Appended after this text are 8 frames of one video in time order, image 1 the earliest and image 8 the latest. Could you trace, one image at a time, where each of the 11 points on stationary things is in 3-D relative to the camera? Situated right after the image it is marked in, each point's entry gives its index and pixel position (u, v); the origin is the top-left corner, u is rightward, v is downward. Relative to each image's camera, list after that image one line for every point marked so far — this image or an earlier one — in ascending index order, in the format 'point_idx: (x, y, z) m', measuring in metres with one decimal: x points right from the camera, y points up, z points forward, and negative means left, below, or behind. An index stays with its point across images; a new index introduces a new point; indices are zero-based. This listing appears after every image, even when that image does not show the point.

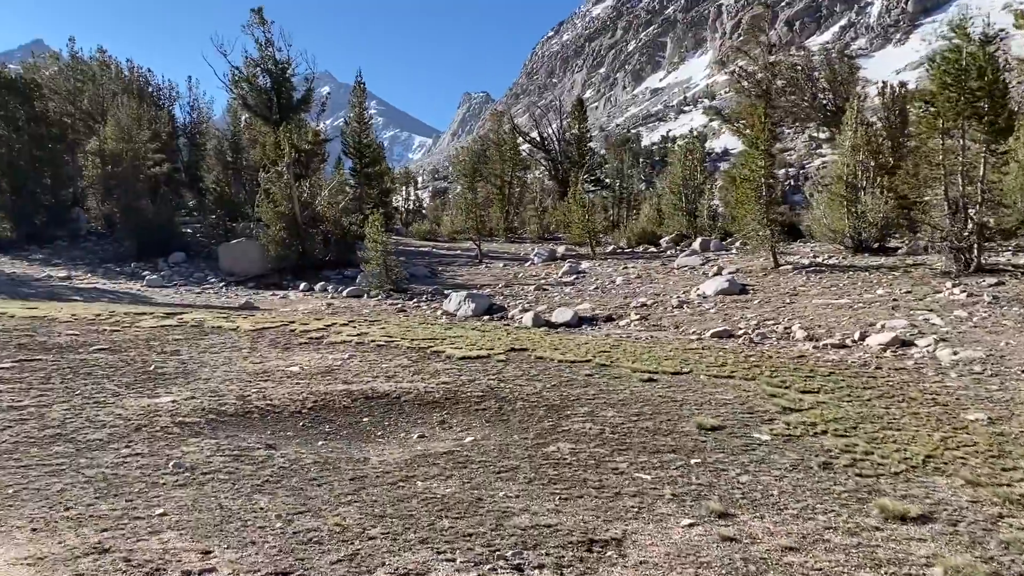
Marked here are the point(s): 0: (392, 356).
0: (-1.7, -1.0, +12.5) m
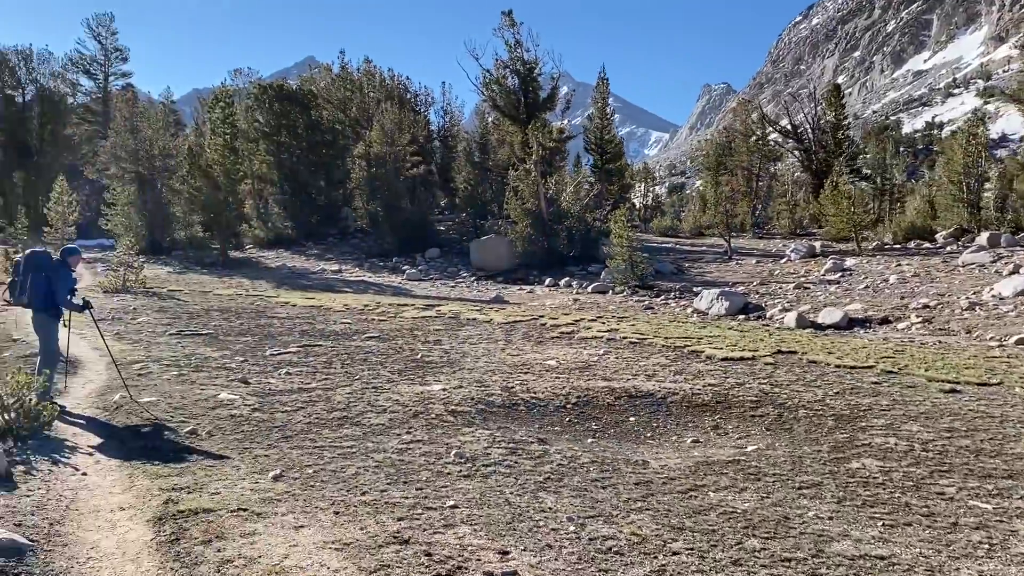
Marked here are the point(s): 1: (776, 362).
0: (+1.9, -0.9, +12.0) m
1: (+3.4, -0.9, +11.0) m
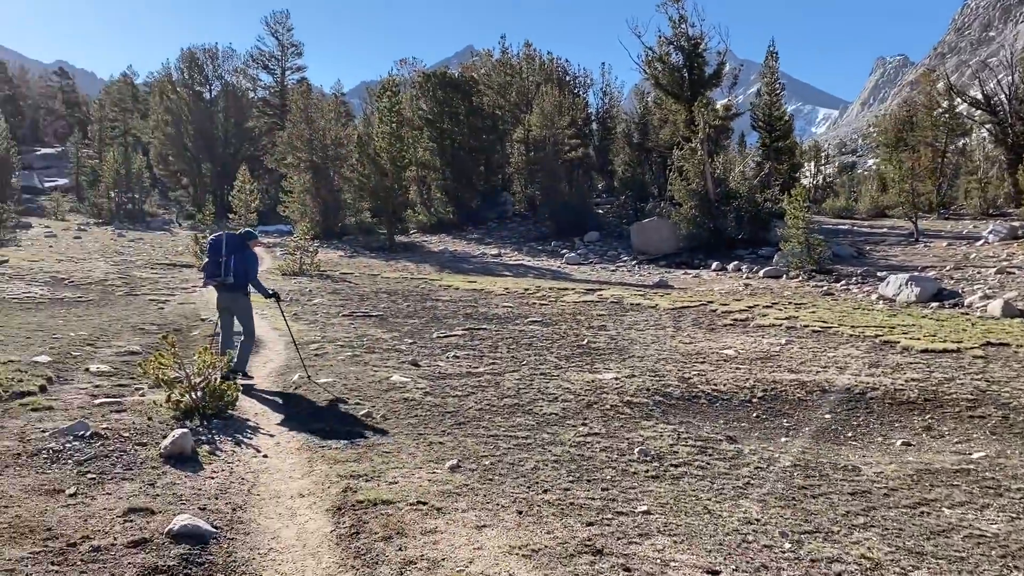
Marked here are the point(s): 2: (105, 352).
0: (+4.2, -0.7, +11.1) m
1: (+5.4, -0.8, +9.8) m
2: (-4.4, -0.7, +9.4) m
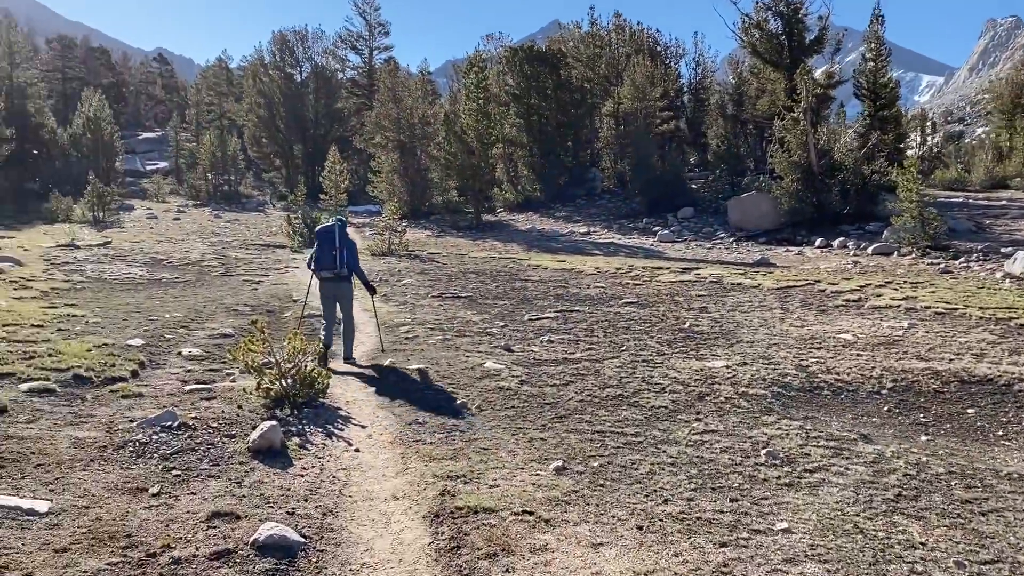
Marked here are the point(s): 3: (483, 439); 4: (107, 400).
0: (+5.3, -0.5, +10.1) m
1: (+6.5, -0.5, +8.8) m
2: (-3.4, -0.5, +9.4) m
3: (-0.2, -0.9, +5.3) m
4: (-2.8, -0.8, +6.0) m
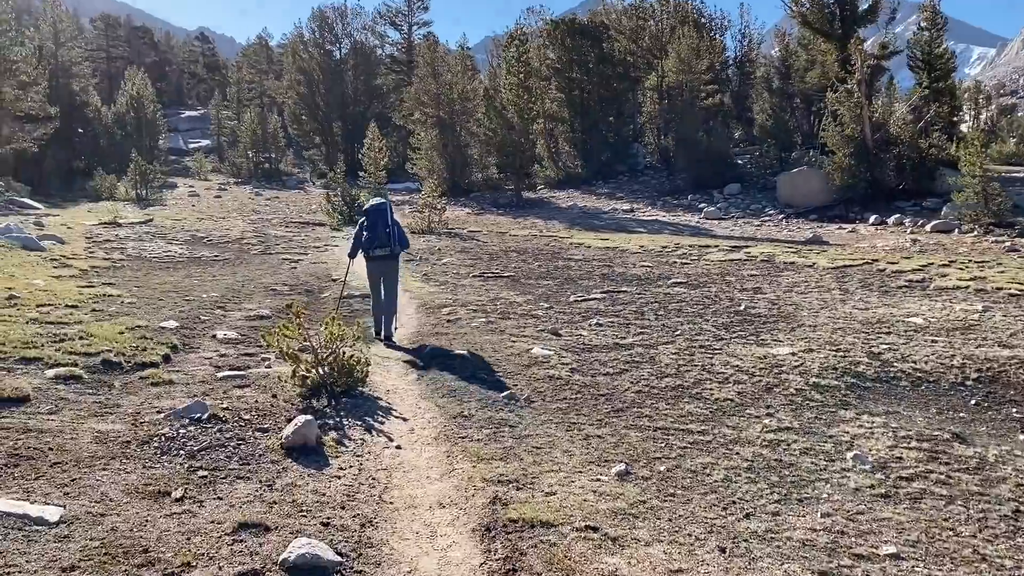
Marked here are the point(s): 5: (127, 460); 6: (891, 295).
0: (+5.9, -0.3, +9.4) m
1: (+6.9, -0.4, +8.0) m
2: (-2.9, -0.3, +9.0) m
3: (+0.1, -0.8, +4.9) m
4: (-2.5, -0.7, +5.7) m
5: (-1.9, -0.9, +4.3) m
6: (+4.9, -0.1, +11.3) m
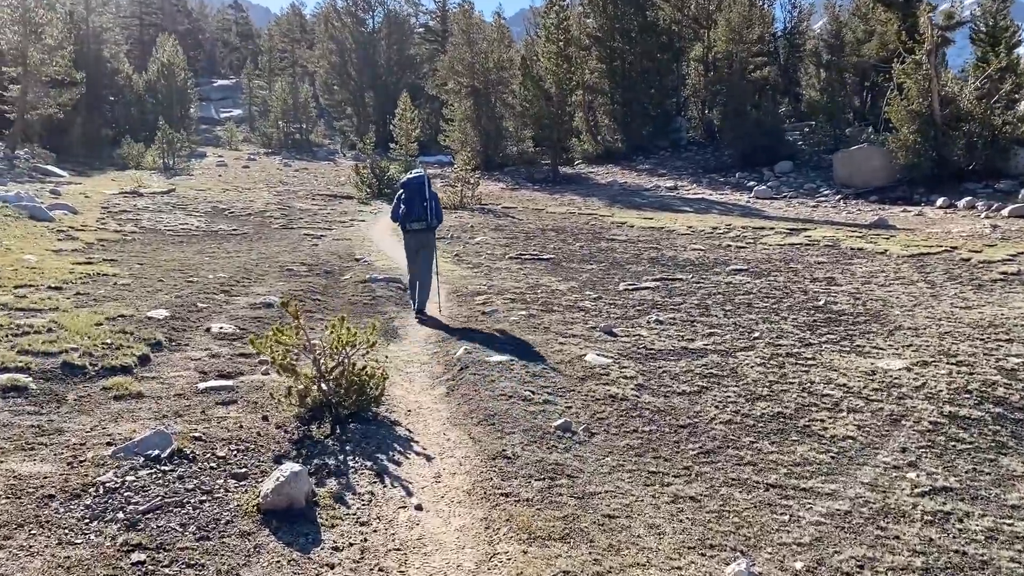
0: (+6.3, -0.3, +8.0) m
1: (+7.3, -0.4, +6.5) m
2: (-2.5, -0.1, +7.9) m
3: (+0.4, -0.8, +3.6) m
4: (-2.2, -0.6, +4.5) m
5: (-1.7, -0.9, +3.2) m
6: (+5.4, 0.0, +9.8) m
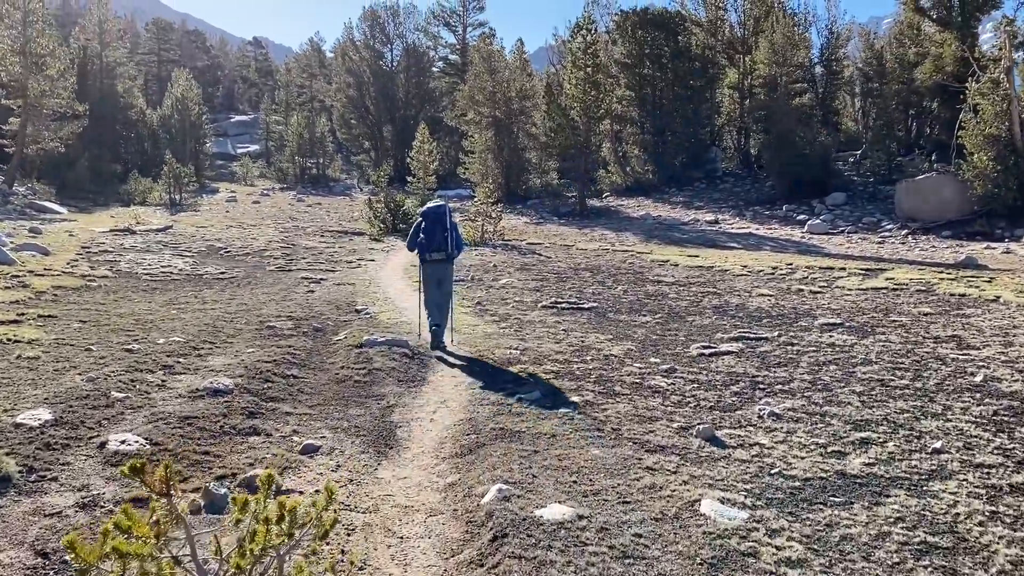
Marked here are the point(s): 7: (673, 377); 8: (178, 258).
0: (+6.6, -0.7, +5.5) m
1: (+7.6, -0.9, +4.0) m
2: (-2.2, -0.7, +5.6) m
3: (+0.6, -1.2, +1.3) m
4: (-1.9, -1.0, +2.2) m
5: (-1.5, -1.2, +0.8) m
6: (+5.8, -0.6, +7.4) m
7: (+1.3, -0.7, +6.9) m
8: (-6.5, +0.6, +16.7) m
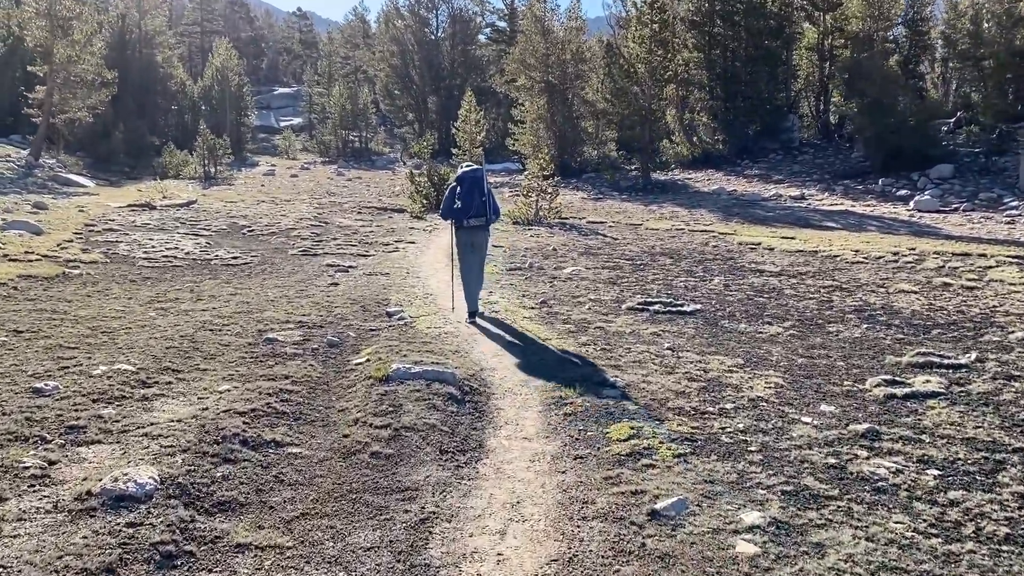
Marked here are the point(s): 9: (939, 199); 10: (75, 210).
0: (+7.1, -0.9, +2.7) m
1: (+7.9, -1.1, +1.2) m
2: (-1.7, -0.7, +3.2) m
3: (+0.9, -1.4, -1.2) m
4: (-1.6, -1.2, -0.2) m
5: (-1.3, -1.4, -1.5) m
6: (+6.3, -0.7, +4.6) m
7: (+1.9, -0.7, +4.3) m
8: (-5.4, +0.8, +14.5) m
9: (+9.4, +2.0, +19.1) m
10: (-9.3, +1.7, +18.4) m
